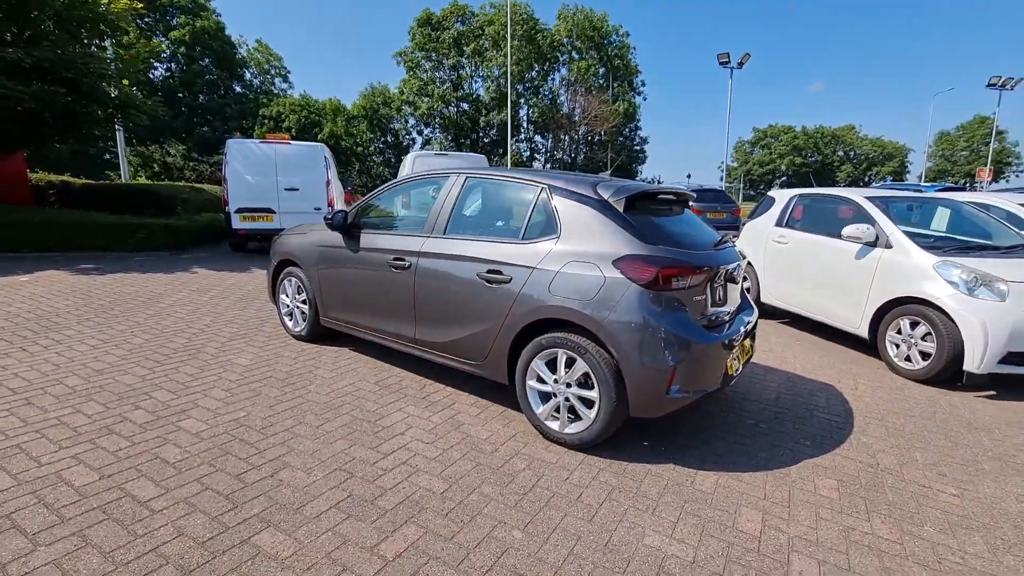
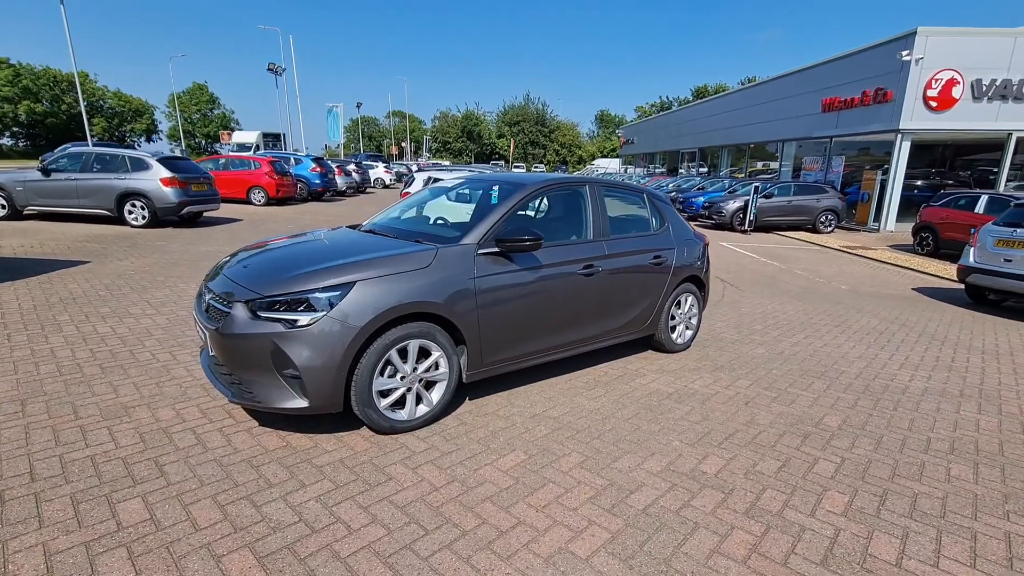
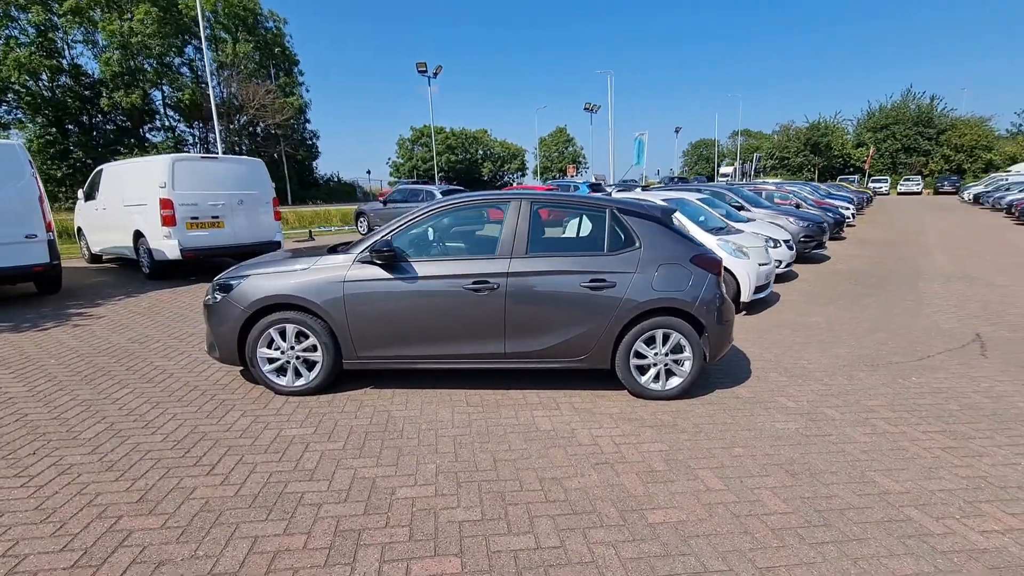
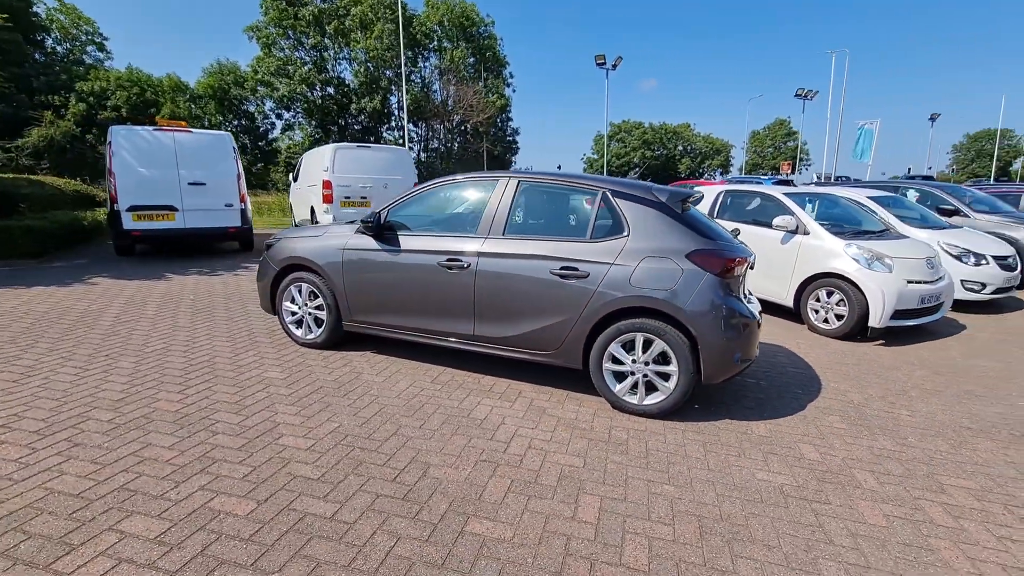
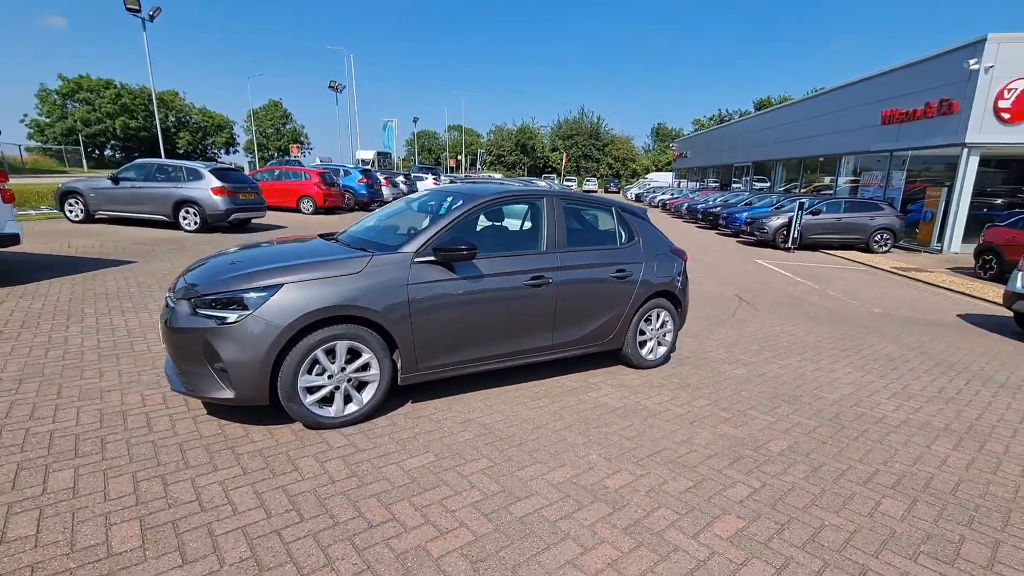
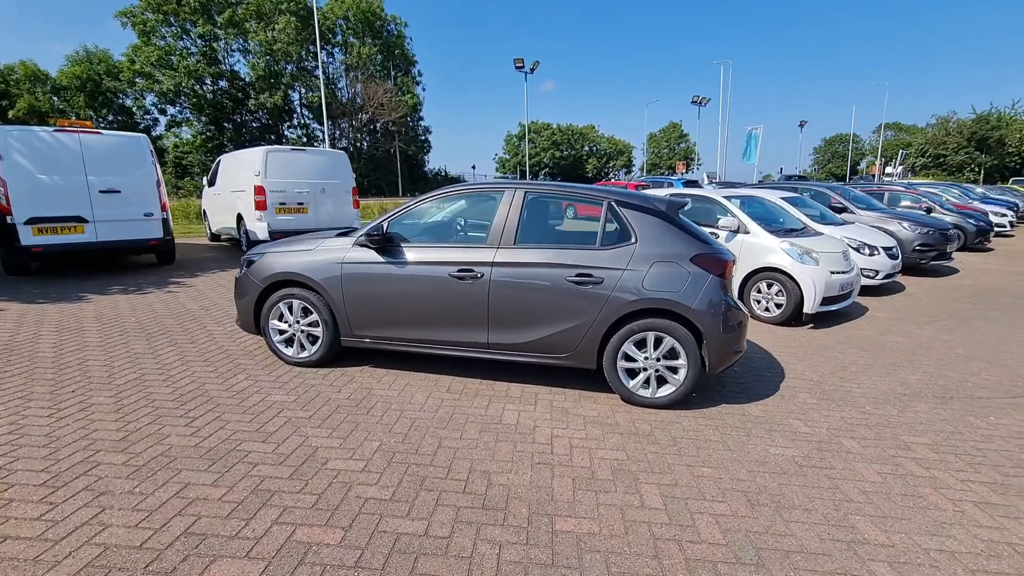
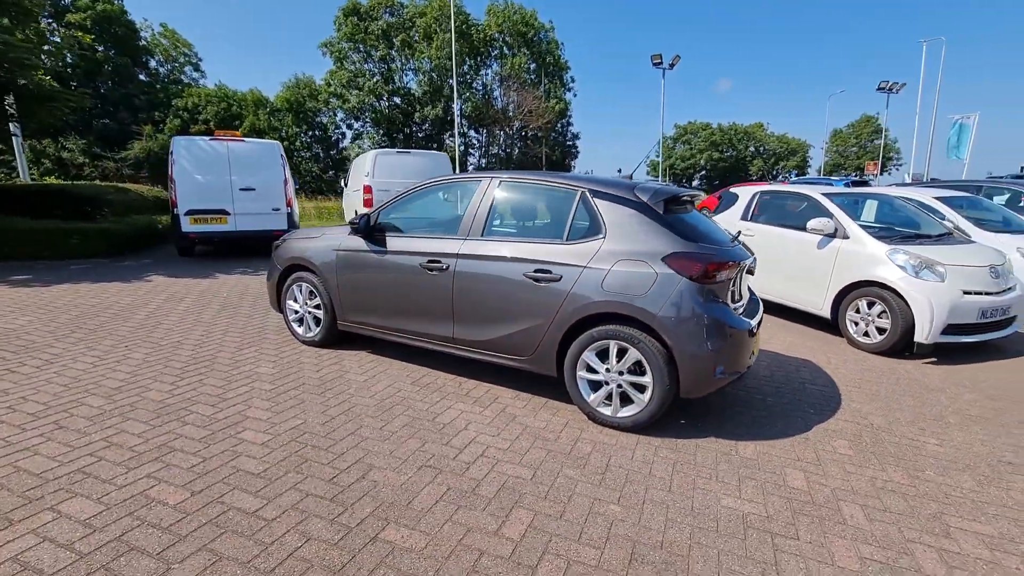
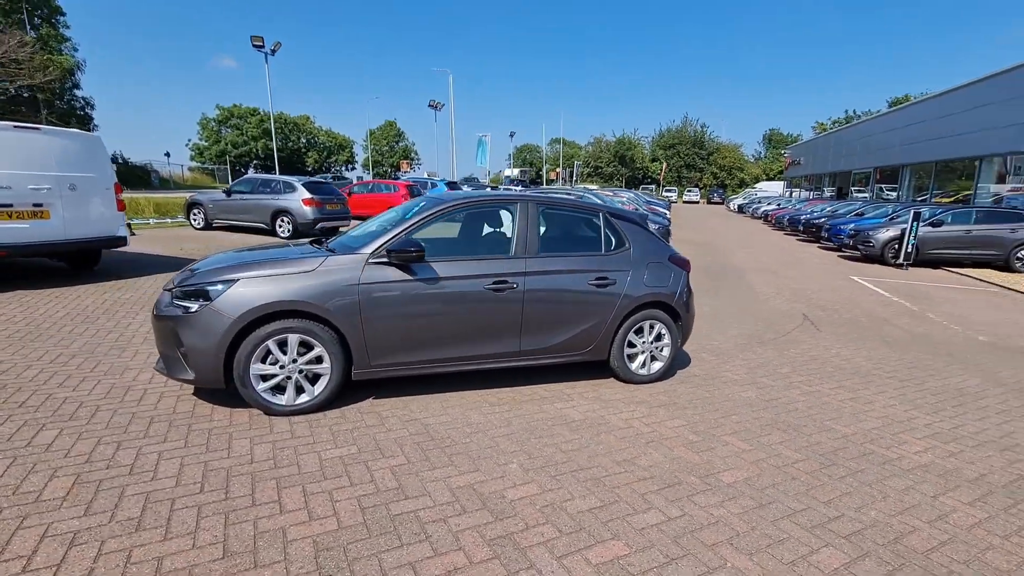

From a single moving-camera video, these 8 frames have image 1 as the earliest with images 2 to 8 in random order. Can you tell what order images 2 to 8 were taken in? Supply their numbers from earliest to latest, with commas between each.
7, 4, 6, 3, 8, 5, 2
